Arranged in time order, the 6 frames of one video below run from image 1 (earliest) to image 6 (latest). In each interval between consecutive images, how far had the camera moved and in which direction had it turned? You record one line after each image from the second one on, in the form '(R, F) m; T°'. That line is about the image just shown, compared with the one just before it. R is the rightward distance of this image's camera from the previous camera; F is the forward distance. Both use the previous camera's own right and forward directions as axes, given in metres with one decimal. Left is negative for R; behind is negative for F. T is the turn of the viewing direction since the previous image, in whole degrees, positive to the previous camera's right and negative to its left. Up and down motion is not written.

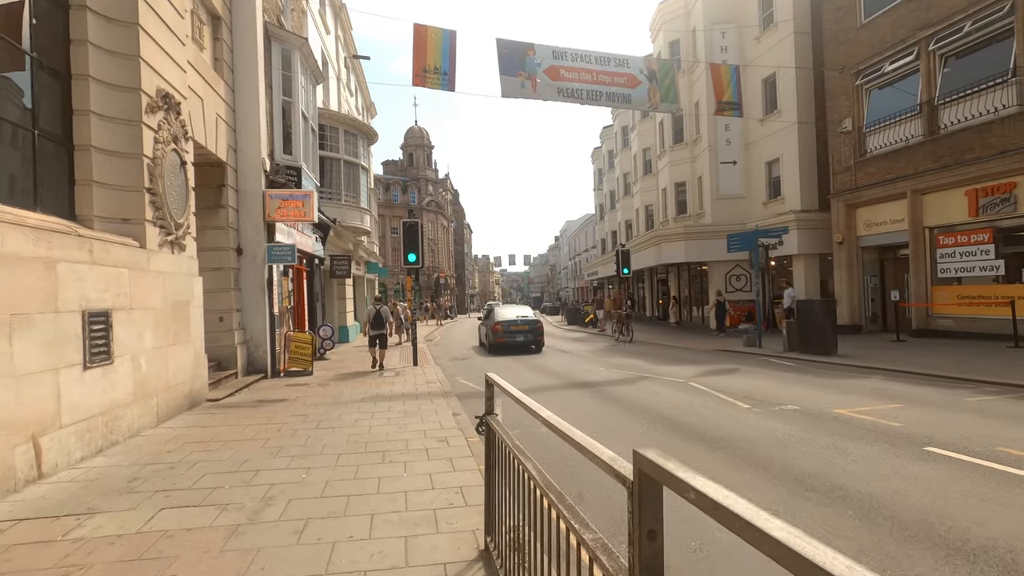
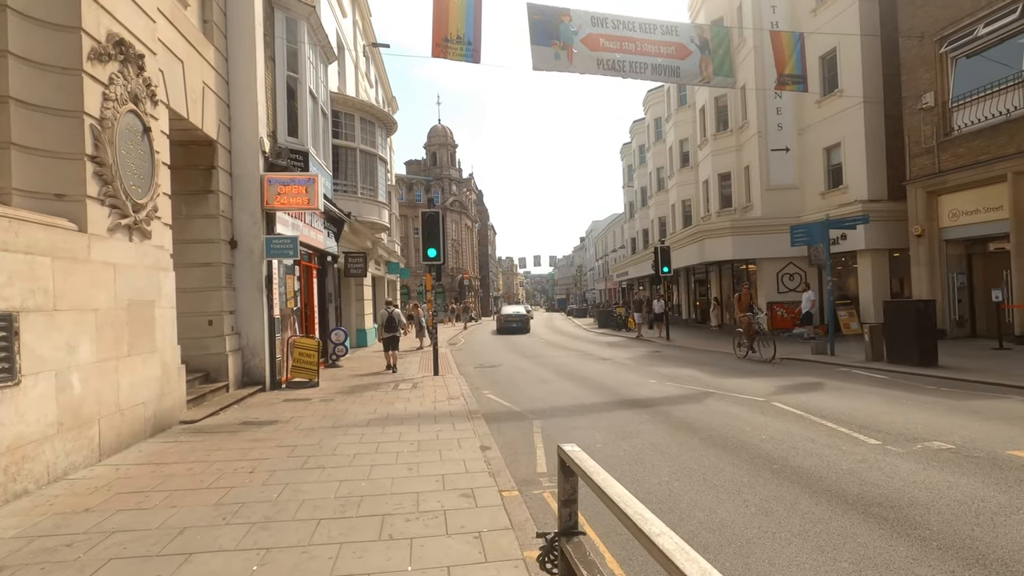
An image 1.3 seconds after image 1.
(-0.3, +2.0) m; -3°
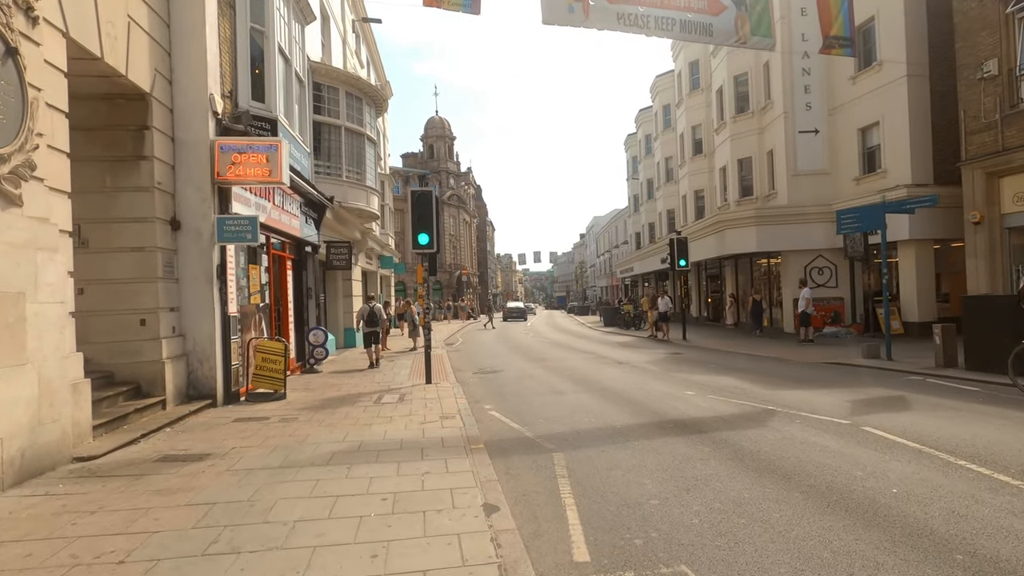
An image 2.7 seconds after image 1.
(-0.2, +2.1) m; 0°
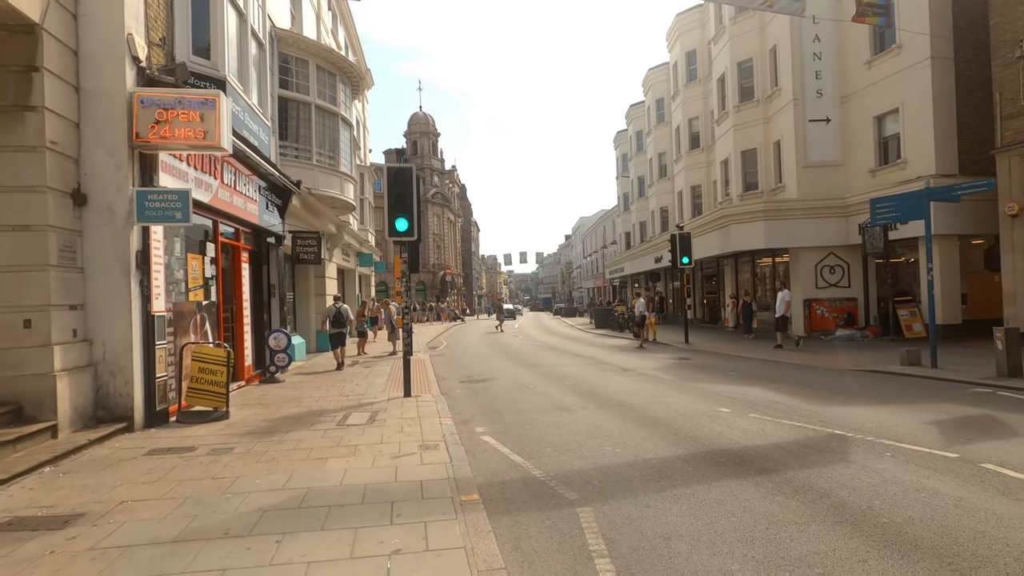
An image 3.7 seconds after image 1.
(-0.2, +1.8) m; +2°
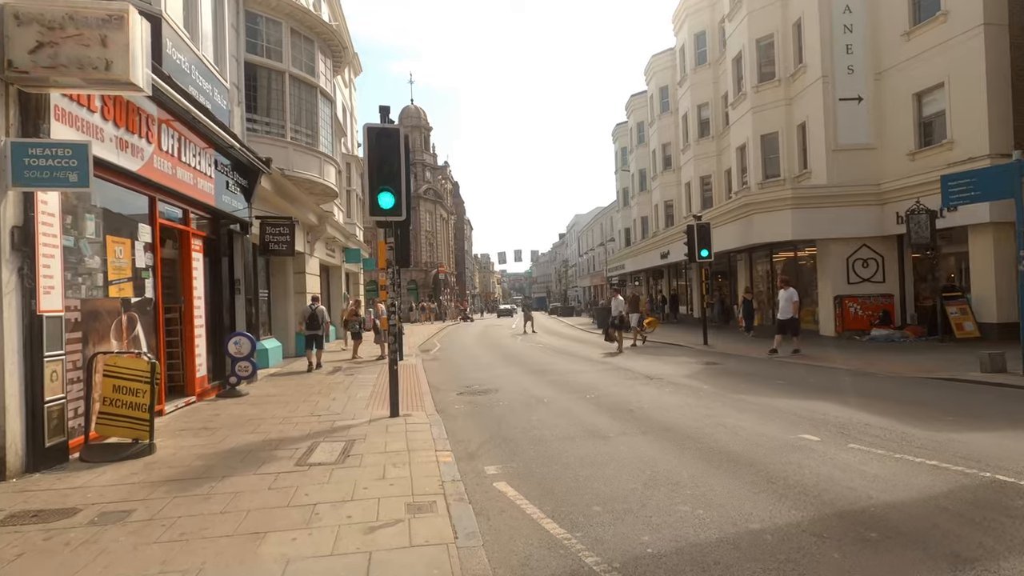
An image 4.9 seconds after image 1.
(-0.3, +2.0) m; +1°
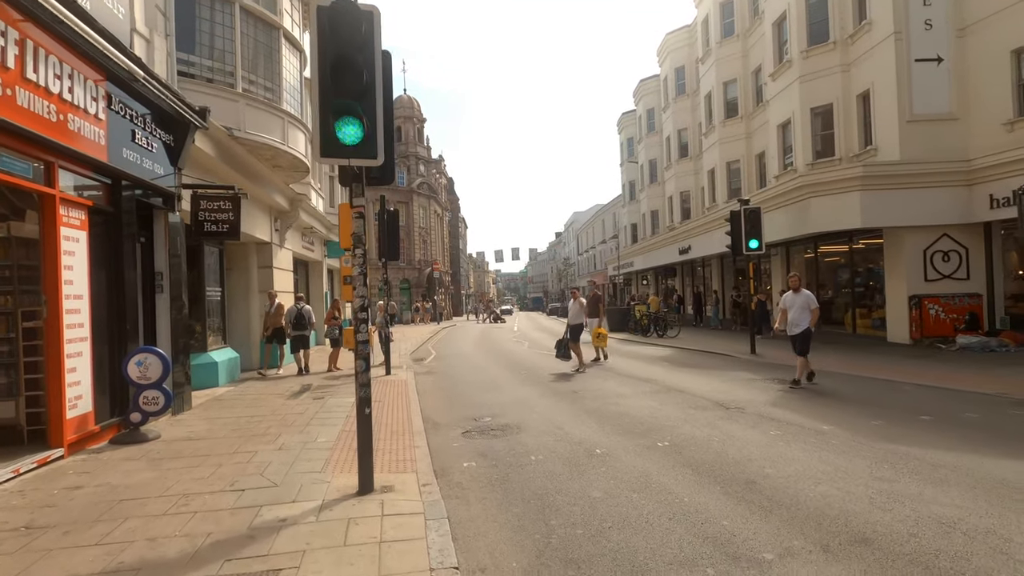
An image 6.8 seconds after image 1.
(-0.5, +3.2) m; +1°
